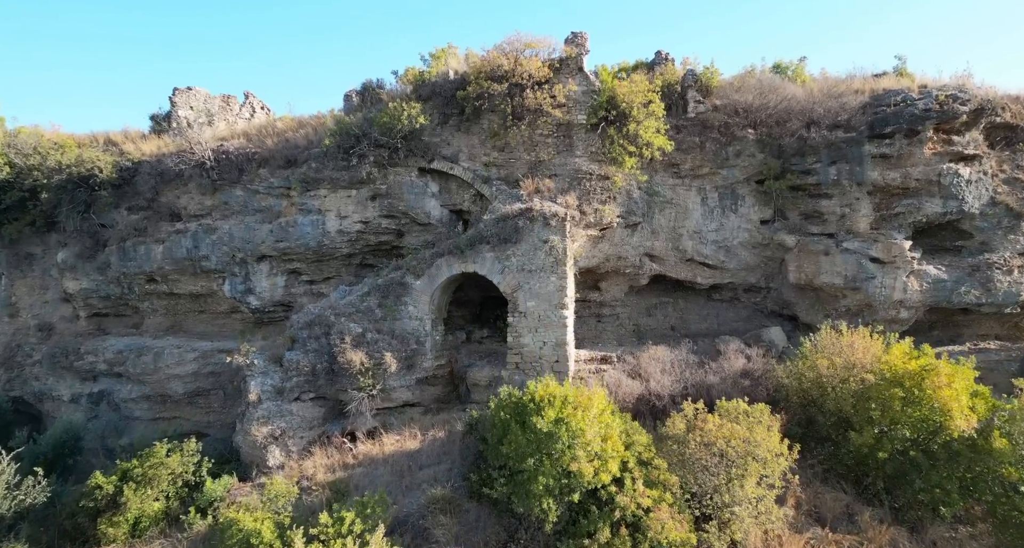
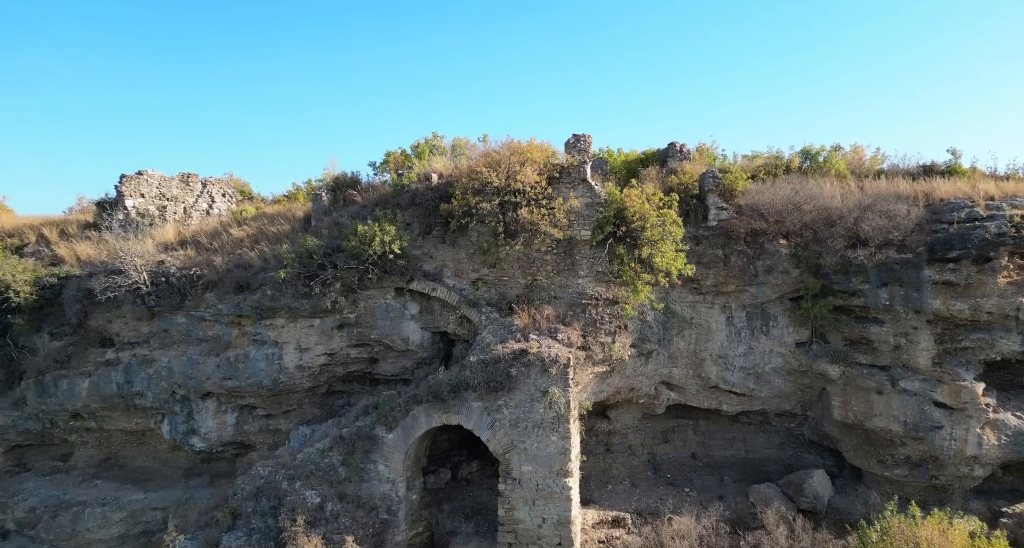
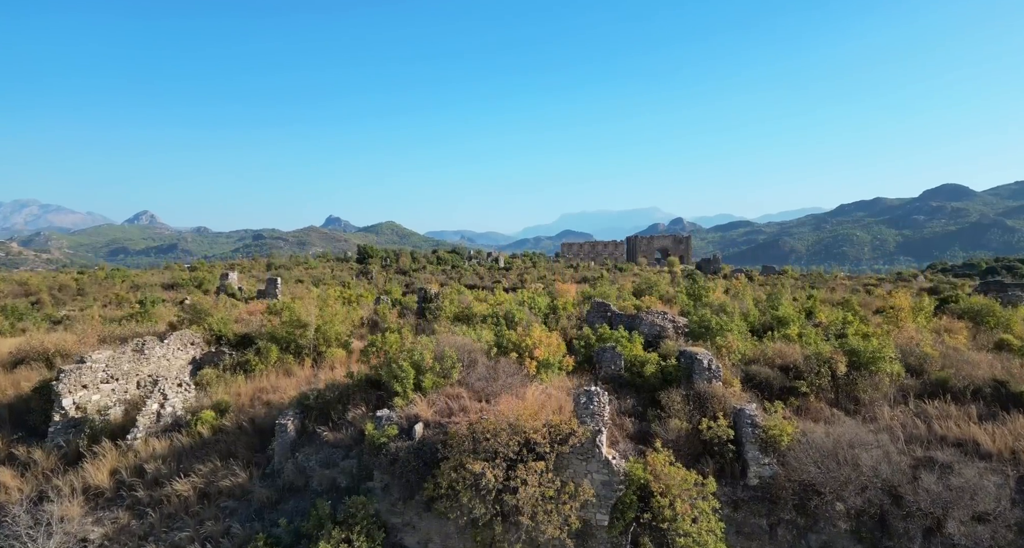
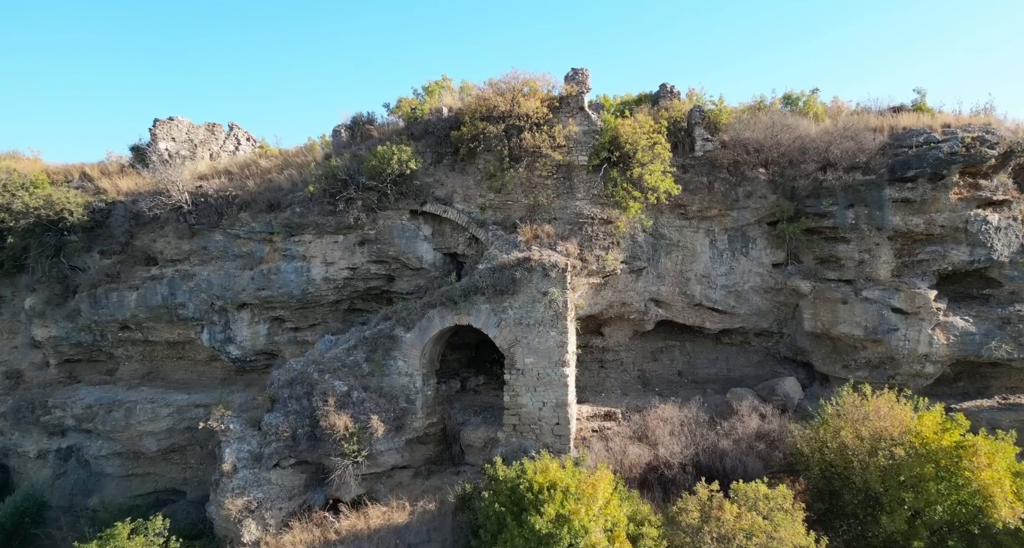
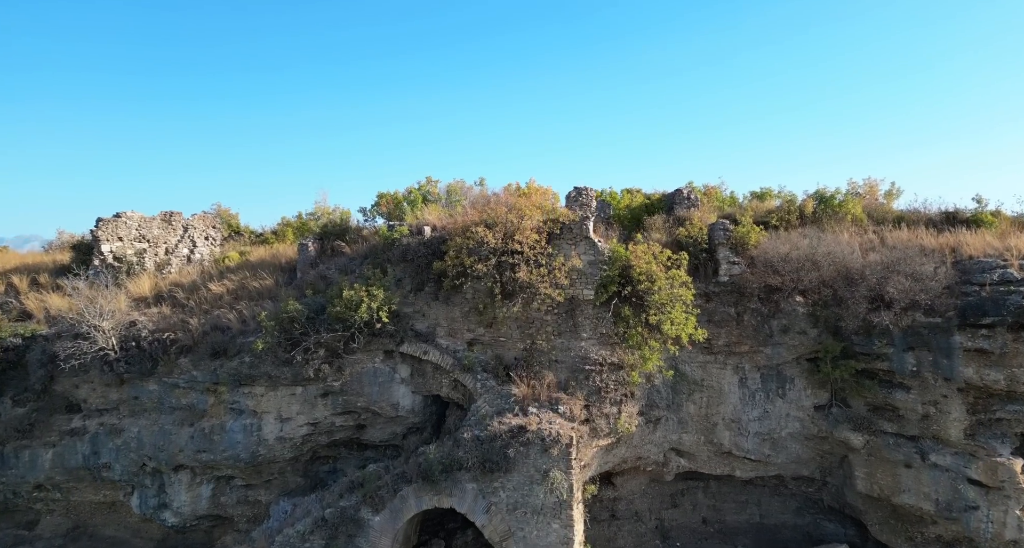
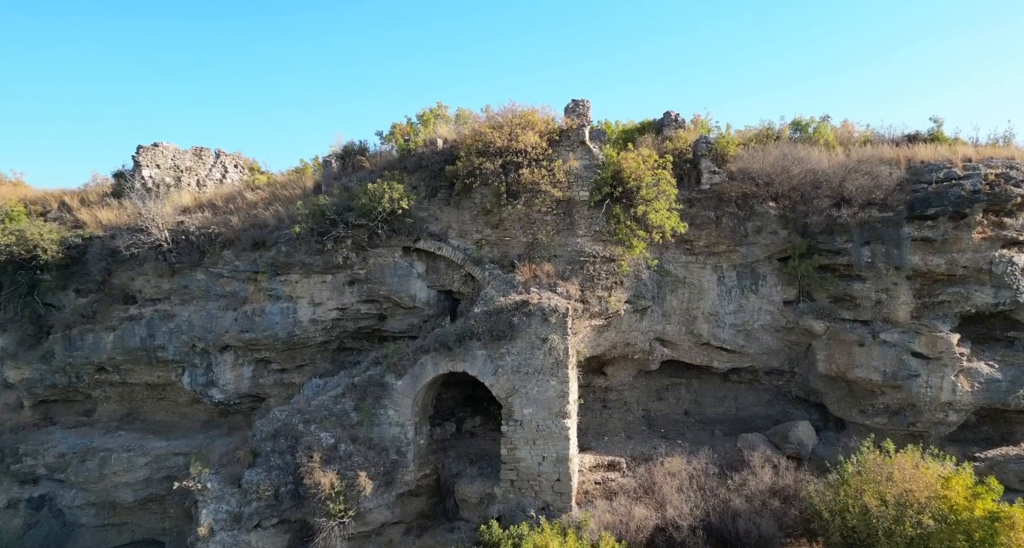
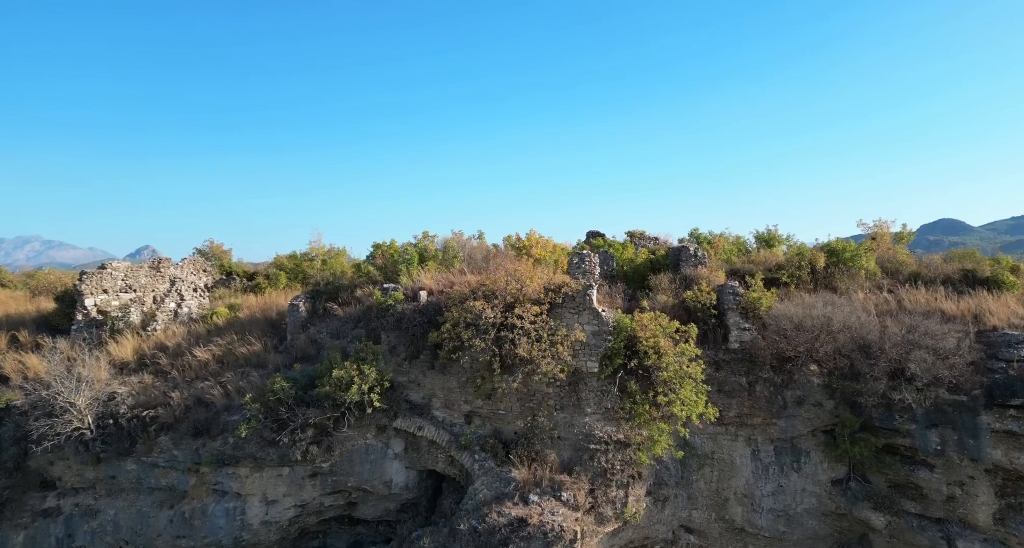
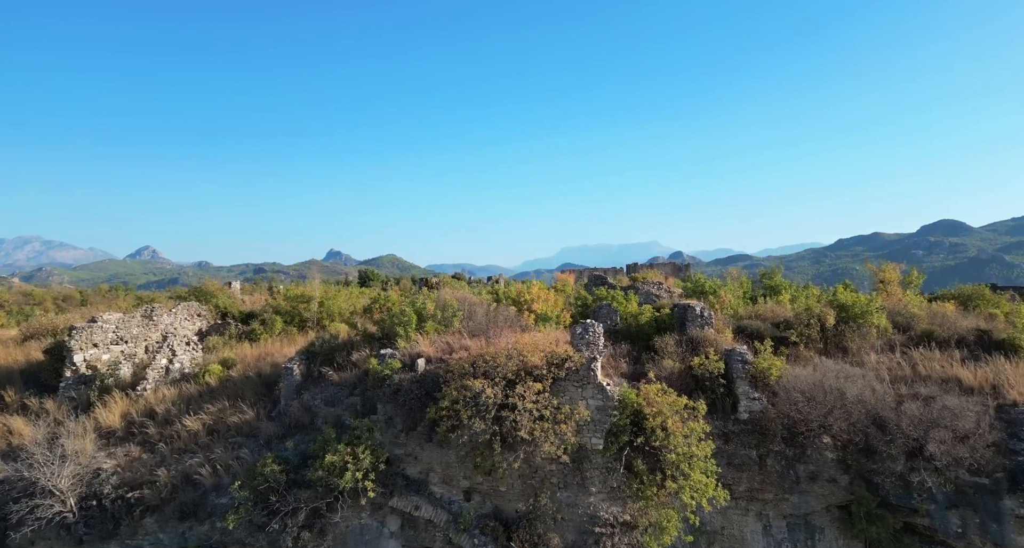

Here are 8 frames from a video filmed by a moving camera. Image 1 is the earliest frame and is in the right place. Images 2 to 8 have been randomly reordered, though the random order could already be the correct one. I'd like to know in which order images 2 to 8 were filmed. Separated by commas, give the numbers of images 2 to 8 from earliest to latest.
4, 6, 2, 5, 7, 8, 3
